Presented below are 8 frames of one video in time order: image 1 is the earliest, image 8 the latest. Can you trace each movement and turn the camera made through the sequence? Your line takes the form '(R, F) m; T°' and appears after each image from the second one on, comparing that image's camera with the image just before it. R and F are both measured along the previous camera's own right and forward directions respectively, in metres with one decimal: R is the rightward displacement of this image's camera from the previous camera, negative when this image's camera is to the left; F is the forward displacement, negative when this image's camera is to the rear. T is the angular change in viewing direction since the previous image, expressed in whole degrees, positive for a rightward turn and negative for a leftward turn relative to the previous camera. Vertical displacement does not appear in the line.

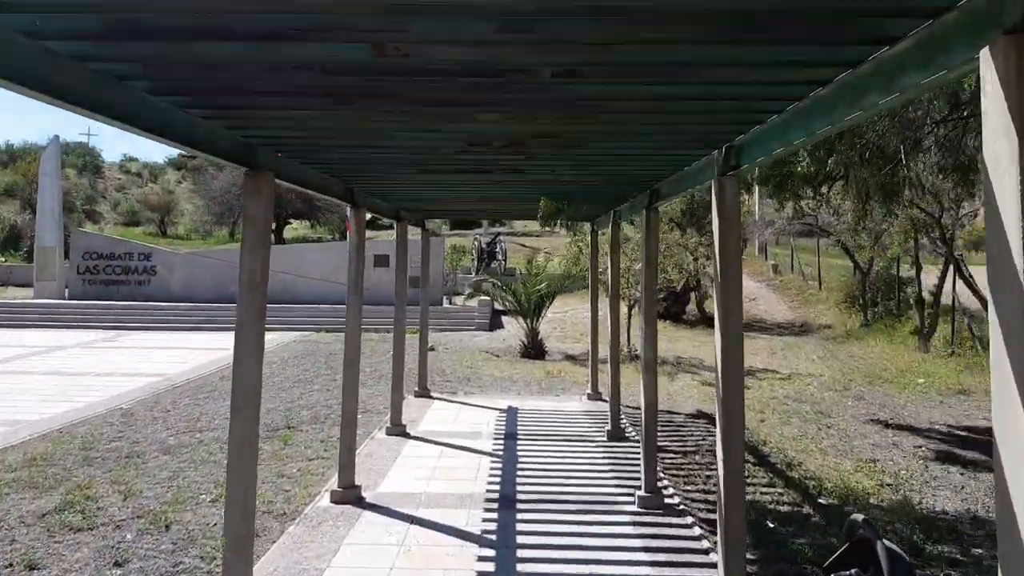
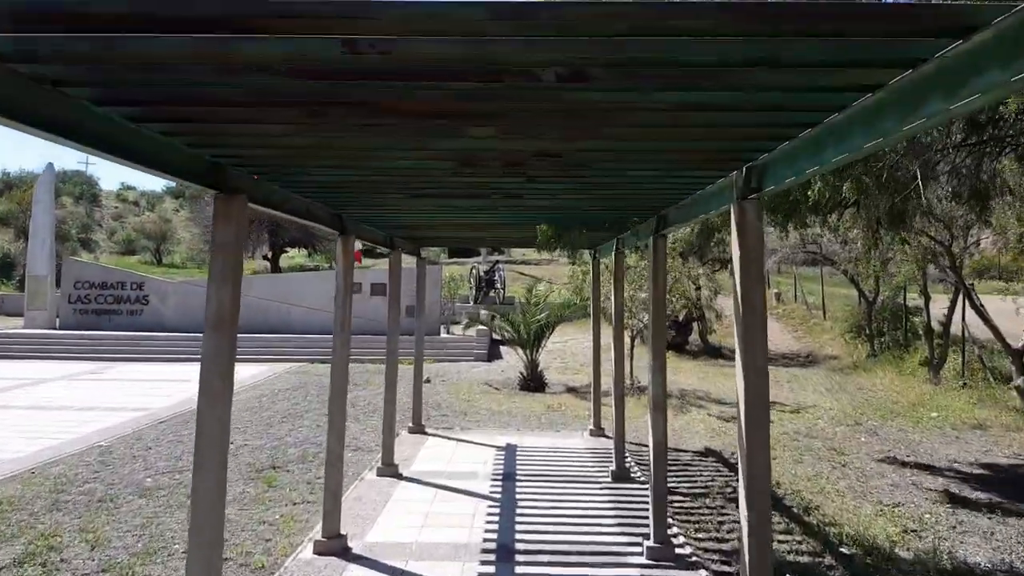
(0.0, +0.3) m; 0°
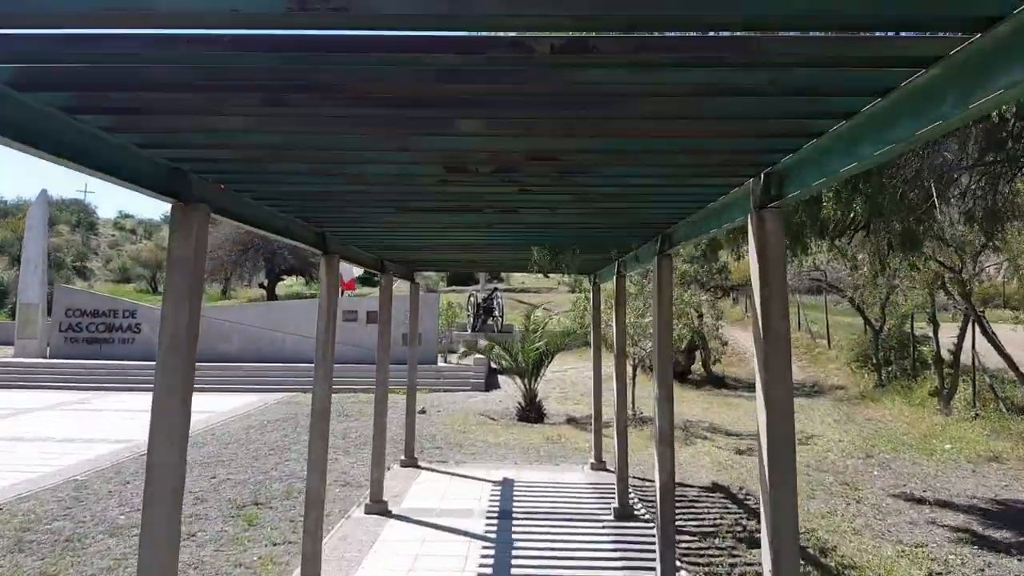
(0.0, +0.3) m; 0°
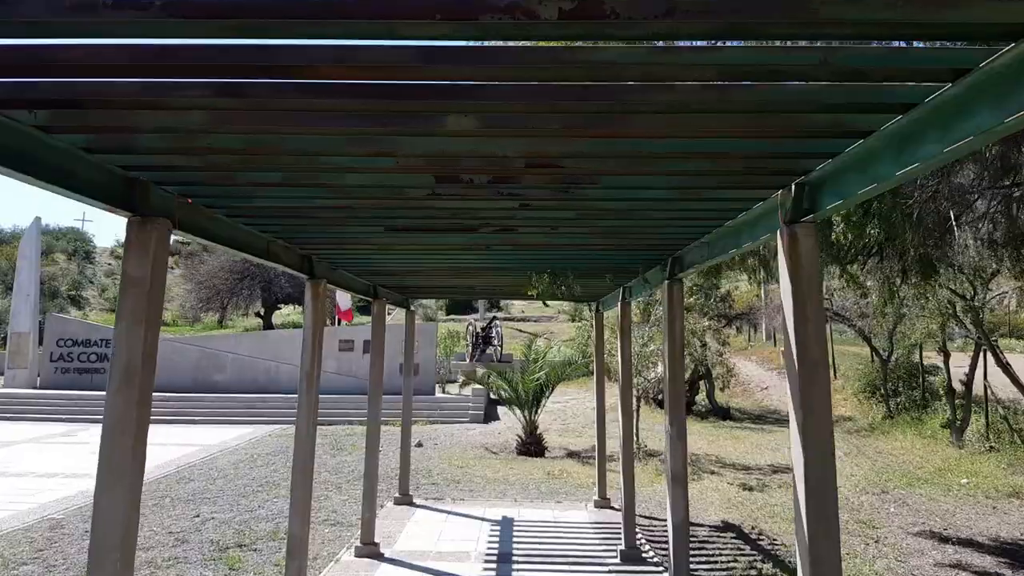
(0.0, +0.3) m; 0°
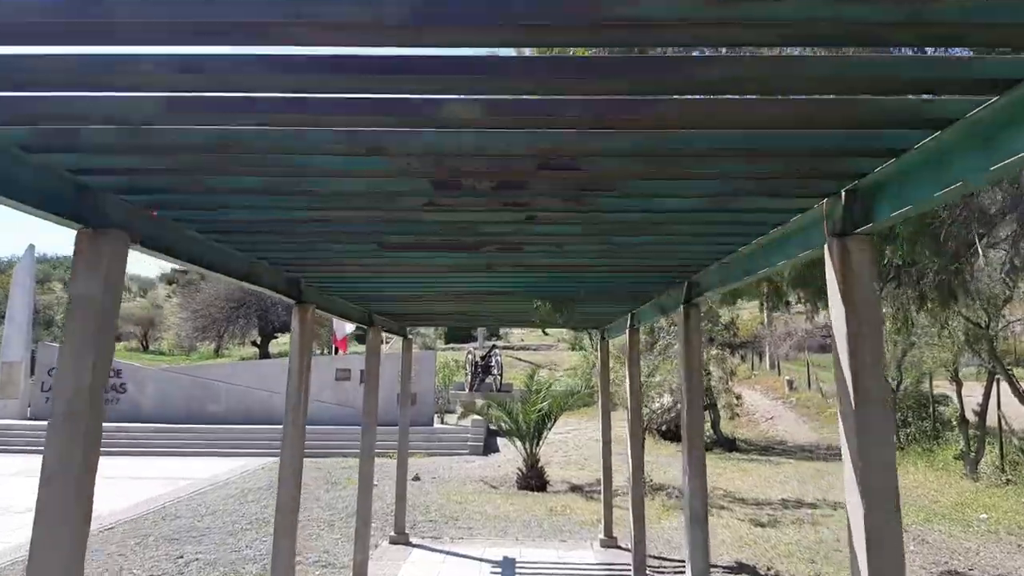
(0.0, +0.3) m; 0°
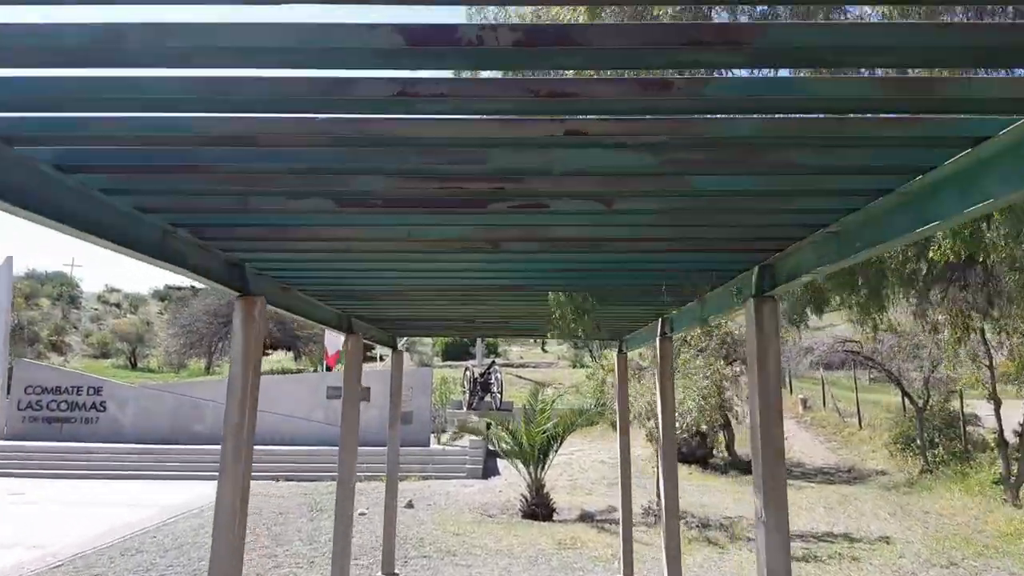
(-0.1, +1.0) m; 0°
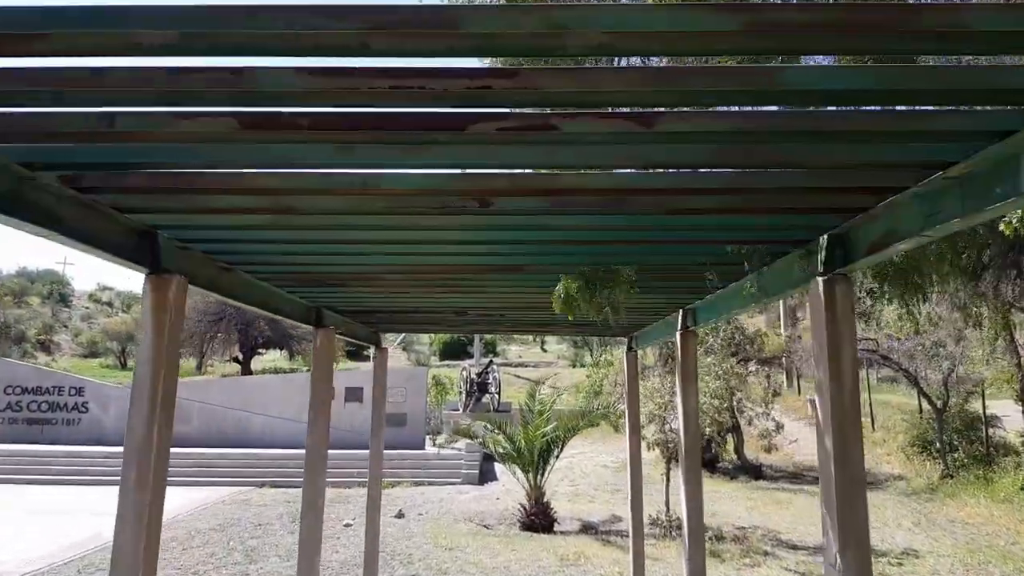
(0.0, +0.7) m; 0°
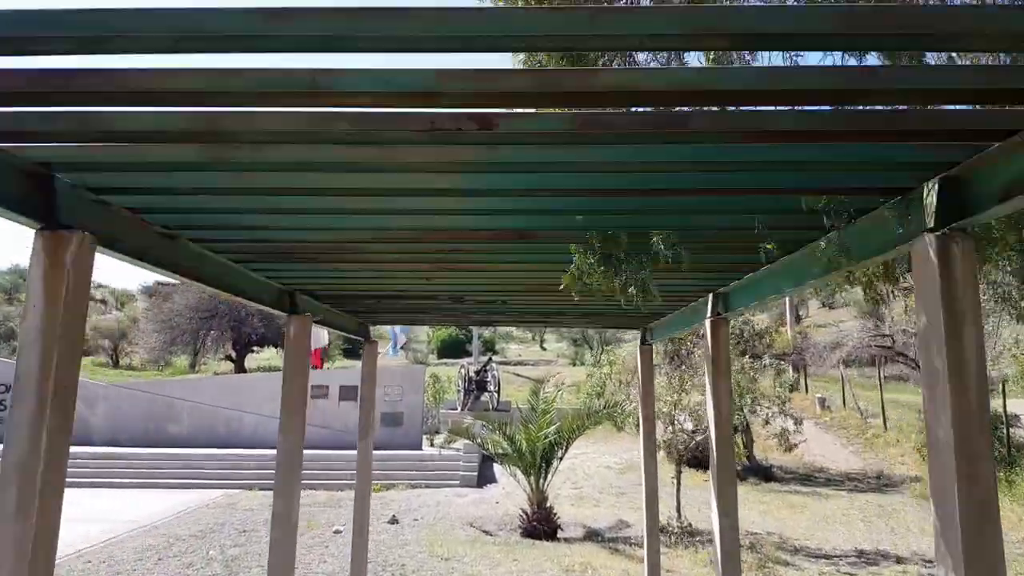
(0.0, +0.6) m; 0°
